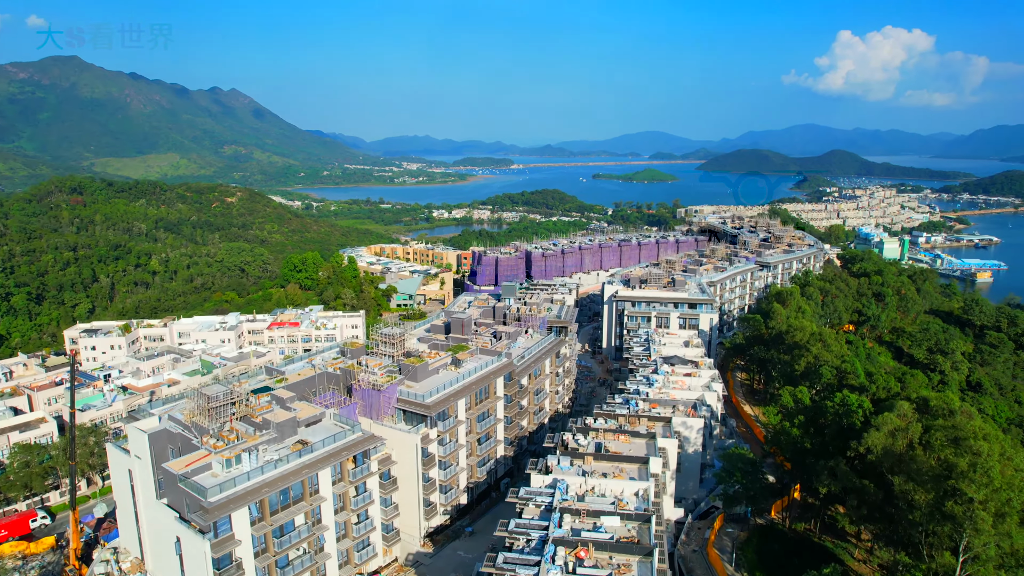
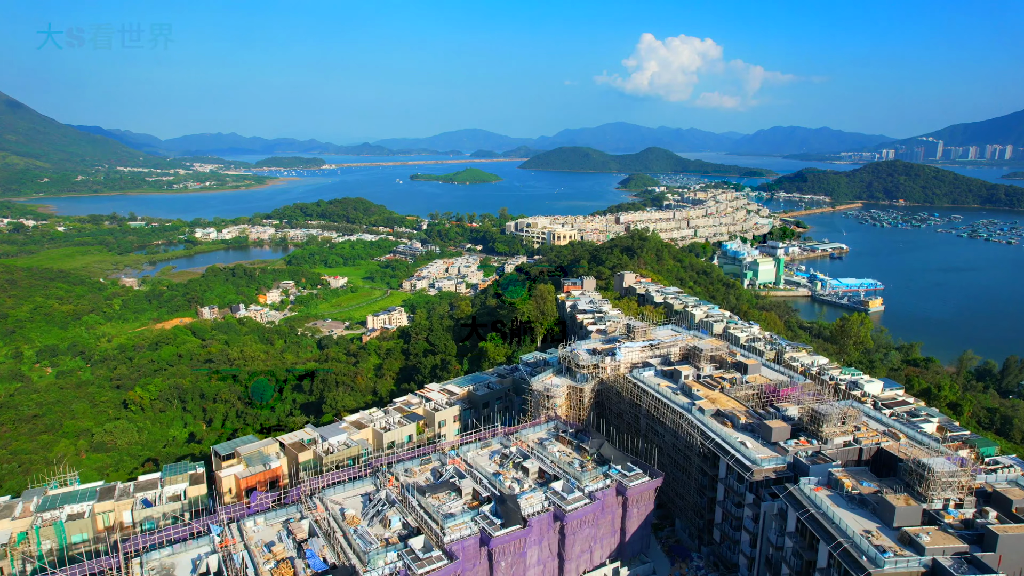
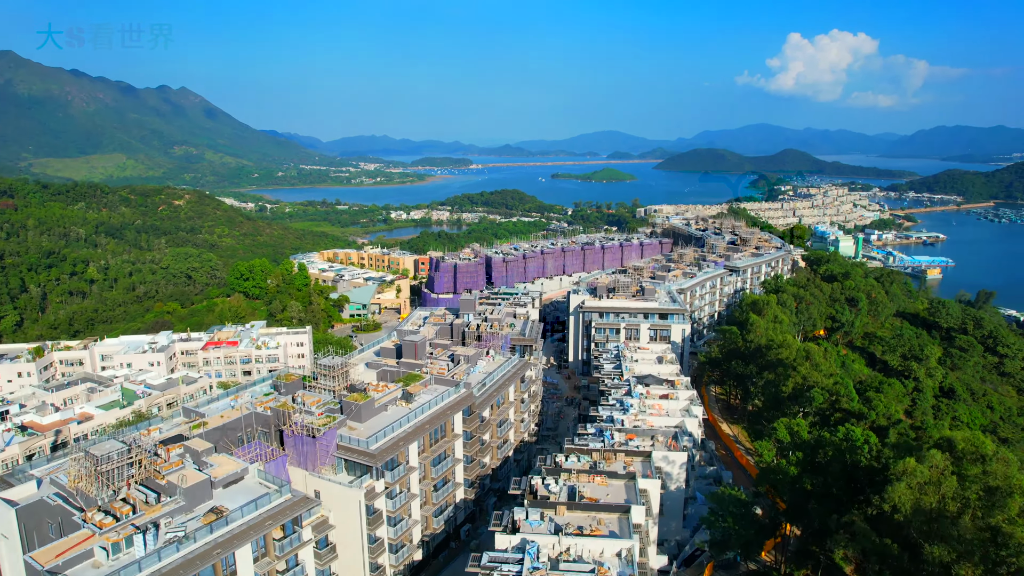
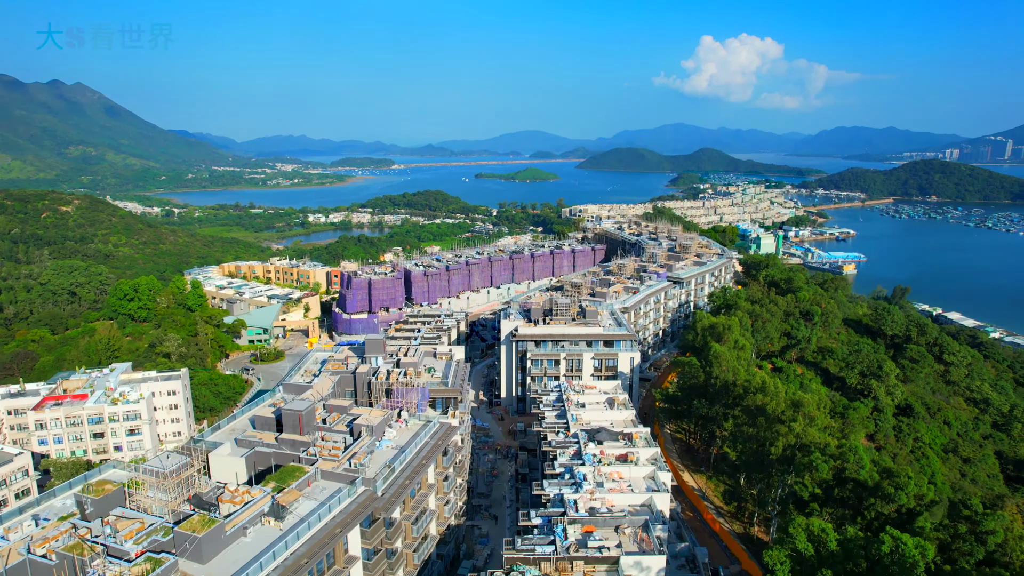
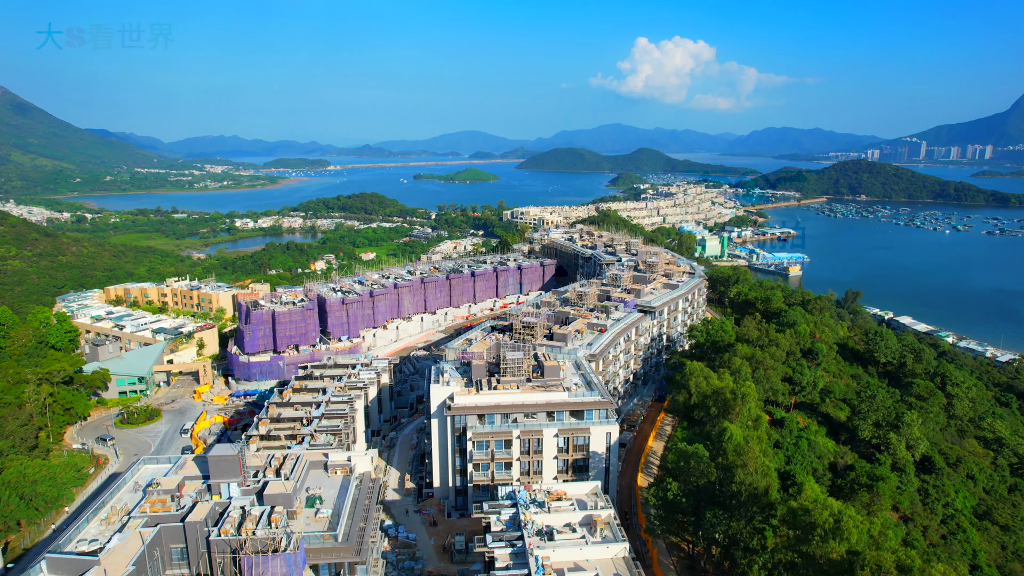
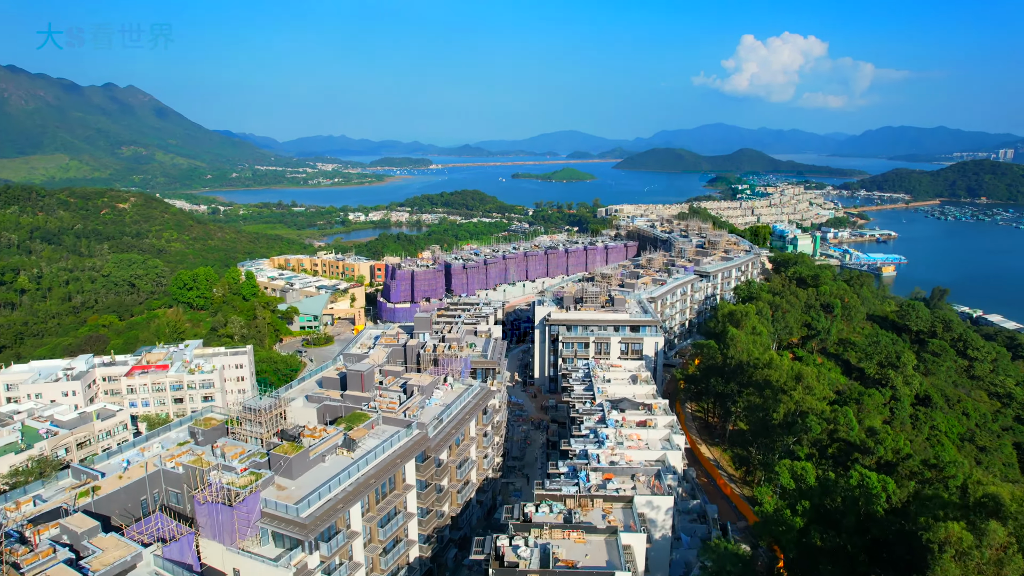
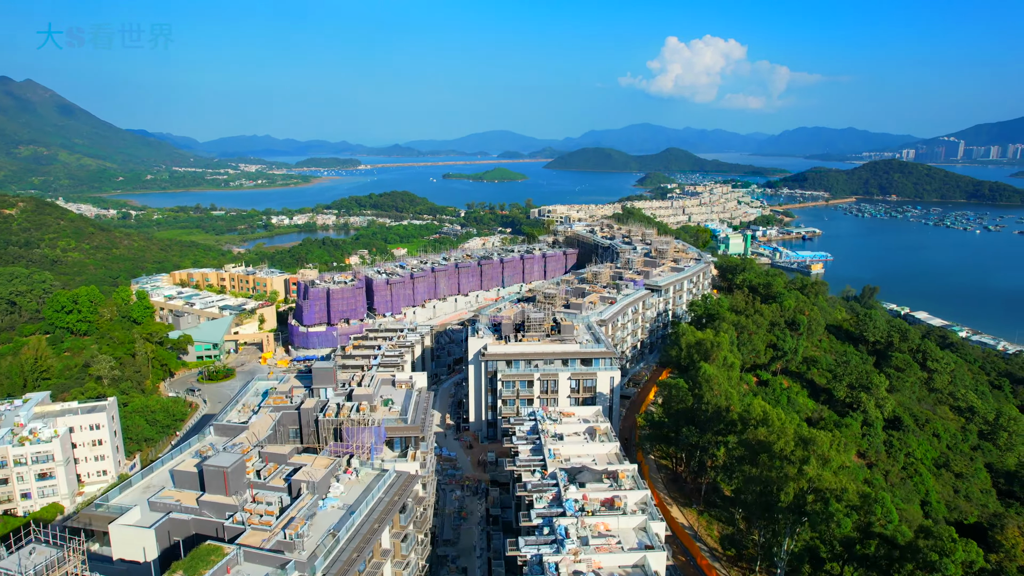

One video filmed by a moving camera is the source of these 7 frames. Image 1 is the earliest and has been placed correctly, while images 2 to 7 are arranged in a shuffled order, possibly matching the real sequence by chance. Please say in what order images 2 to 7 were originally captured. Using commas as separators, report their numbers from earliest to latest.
3, 6, 4, 7, 5, 2
